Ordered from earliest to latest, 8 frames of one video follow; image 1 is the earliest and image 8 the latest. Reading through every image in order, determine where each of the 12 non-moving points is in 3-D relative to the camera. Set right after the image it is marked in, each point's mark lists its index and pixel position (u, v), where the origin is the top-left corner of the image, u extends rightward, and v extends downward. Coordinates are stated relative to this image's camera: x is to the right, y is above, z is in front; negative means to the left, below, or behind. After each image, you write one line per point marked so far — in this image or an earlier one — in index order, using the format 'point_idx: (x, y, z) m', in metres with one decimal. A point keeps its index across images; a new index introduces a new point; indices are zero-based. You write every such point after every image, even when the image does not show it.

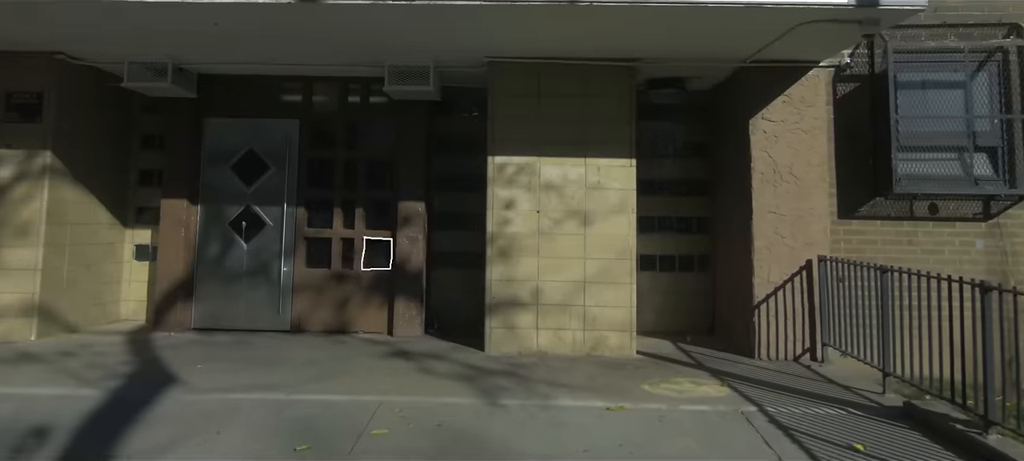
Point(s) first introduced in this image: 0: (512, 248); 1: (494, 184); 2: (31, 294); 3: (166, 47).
0: (0.0, -0.2, +6.1) m
1: (-0.2, +0.4, +6.2) m
2: (-4.0, -0.5, +6.1) m
3: (-2.9, +1.5, +6.0) m
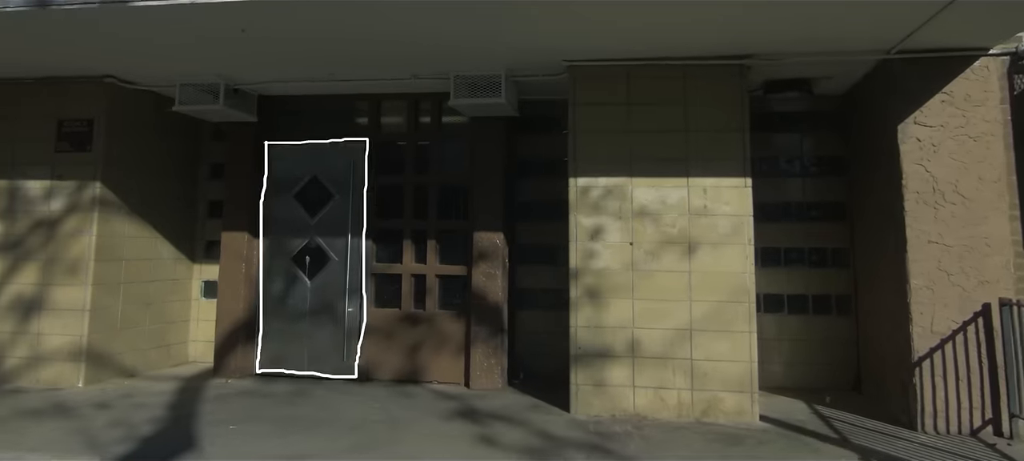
0: (+0.6, -0.4, +5.1) m
1: (+0.5, +0.1, +5.2) m
2: (-3.4, -0.8, +5.7) m
3: (-2.3, +1.2, +5.4) m
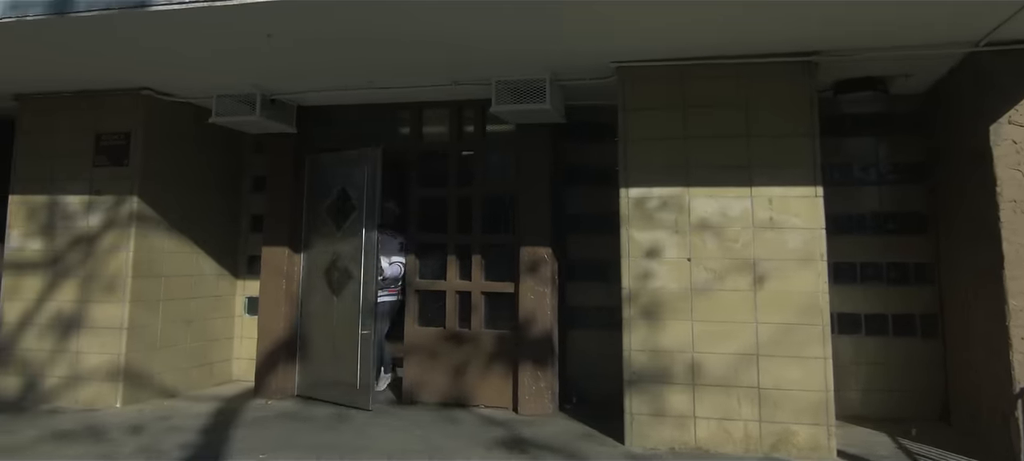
0: (+0.9, -0.5, +4.7) m
1: (+0.8, 0.0, +4.8) m
2: (-3.0, -1.0, +5.5) m
3: (-1.9, +1.1, +5.3) m
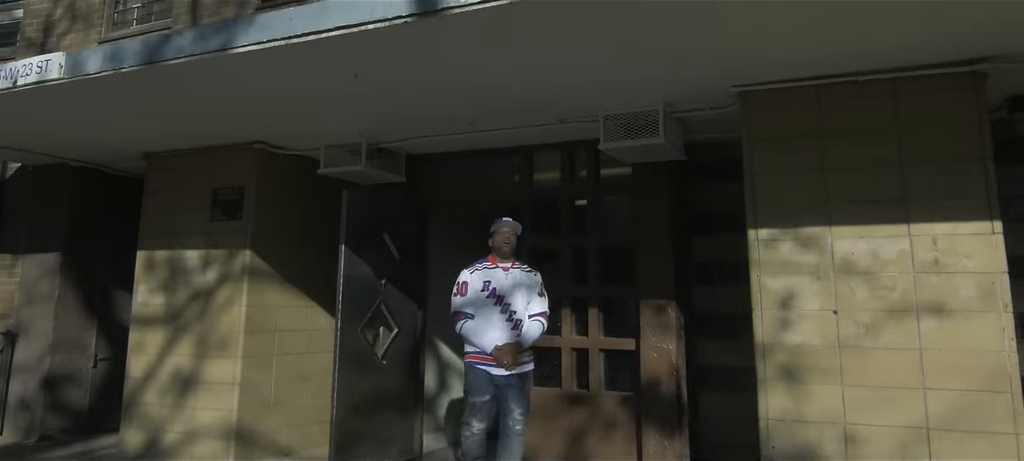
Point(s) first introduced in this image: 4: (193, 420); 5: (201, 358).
0: (+1.6, -0.8, +4.0) m
1: (+1.4, -0.2, +4.1) m
2: (-2.2, -1.4, +5.5) m
3: (-1.1, +0.8, +5.2) m
4: (-2.5, -1.5, +5.6) m
5: (-2.4, -1.0, +5.6) m
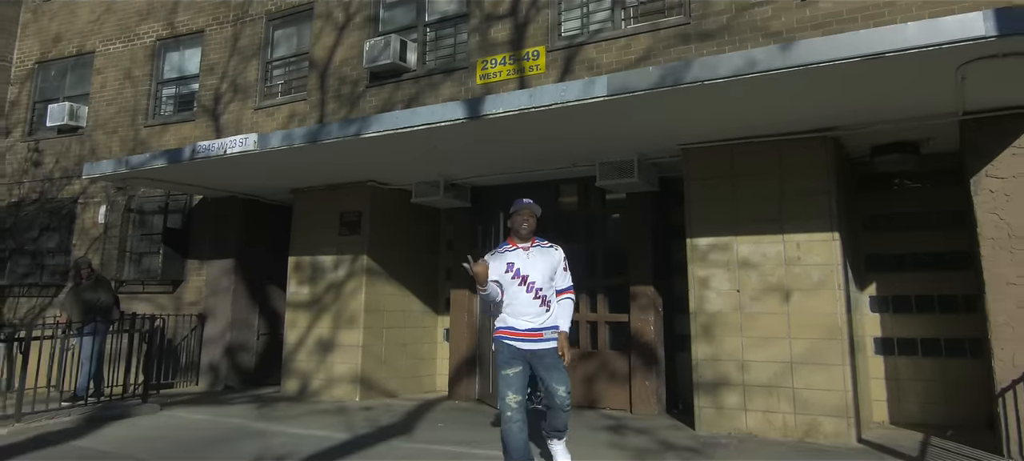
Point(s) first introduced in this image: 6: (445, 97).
0: (+1.8, -0.8, +6.2) m
1: (+1.6, -0.3, +6.4) m
2: (-1.8, -1.5, +8.1) m
3: (-0.8, +0.6, +7.7) m
4: (-2.1, -1.6, +8.3) m
5: (-2.0, -1.1, +8.3) m
6: (-0.7, +1.5, +8.1) m
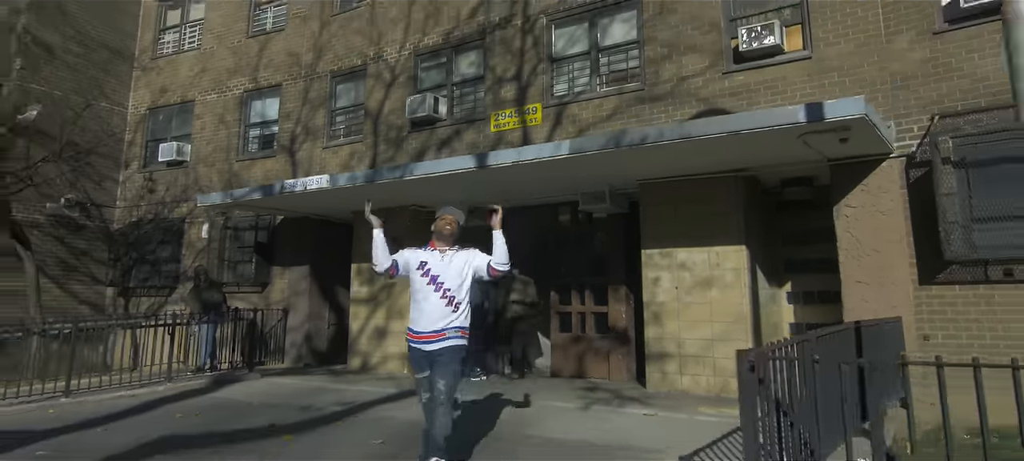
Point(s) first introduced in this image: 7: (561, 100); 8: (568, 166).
0: (+1.8, -1.0, +8.6) m
1: (+1.6, -0.5, +8.8) m
2: (-1.6, -1.7, +10.7) m
3: (-0.7, +0.4, +10.2) m
4: (-1.9, -1.8, +10.9) m
5: (-1.9, -1.3, +10.9) m
6: (-0.6, +1.3, +10.6) m
7: (+0.7, +1.8, +9.8) m
8: (+0.6, +0.7, +8.3) m
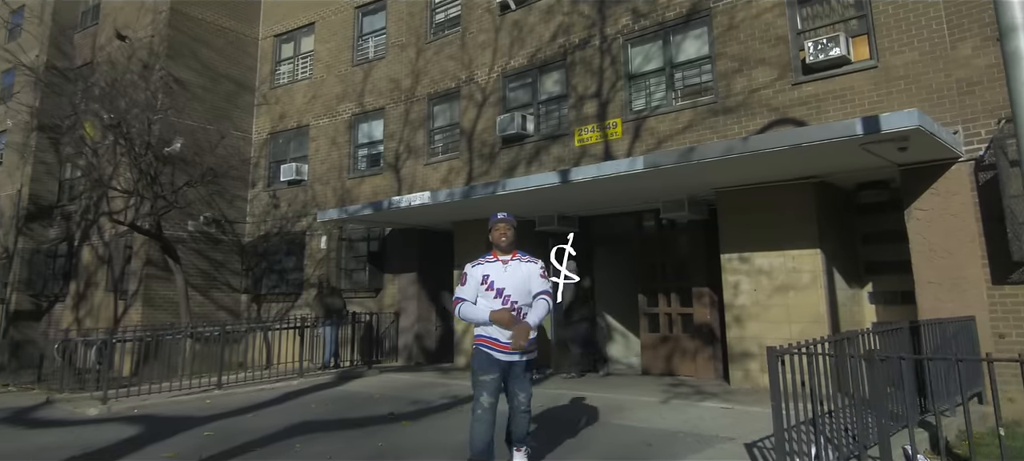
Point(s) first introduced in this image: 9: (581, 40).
0: (+2.8, -1.1, +9.1) m
1: (+2.7, -0.5, +9.3) m
2: (-0.2, -1.8, +11.7) m
3: (+0.5, +0.3, +11.1) m
4: (-0.5, -2.0, +11.9) m
5: (-0.4, -1.5, +11.9) m
6: (+0.7, +1.2, +11.4) m
7: (+1.8, +1.7, +10.5) m
8: (+1.7, +0.6, +9.0) m
9: (+1.1, +3.0, +11.4) m
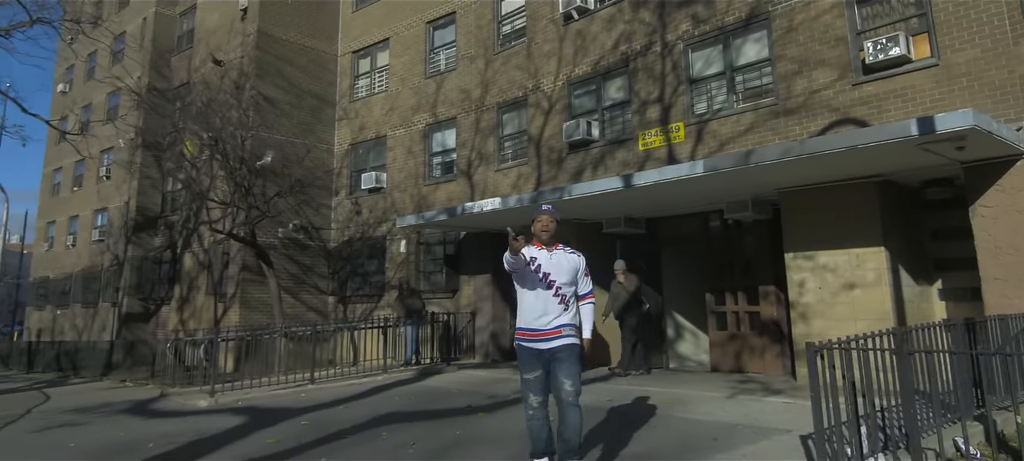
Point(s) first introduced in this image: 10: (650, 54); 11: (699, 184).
0: (+3.7, -1.0, +9.3) m
1: (+3.6, -0.5, +9.5) m
2: (+1.0, -1.9, +12.2) m
3: (+1.6, +0.3, +11.5) m
4: (+0.7, -2.0, +12.4) m
5: (+0.8, -1.5, +12.4) m
6: (+1.8, +1.2, +11.8) m
7: (+2.8, +1.7, +10.8) m
8: (+2.5, +0.6, +9.3) m
9: (+2.1, +3.0, +11.8) m
10: (+2.2, +2.8, +11.7) m
11: (+2.4, +0.6, +9.4) m
